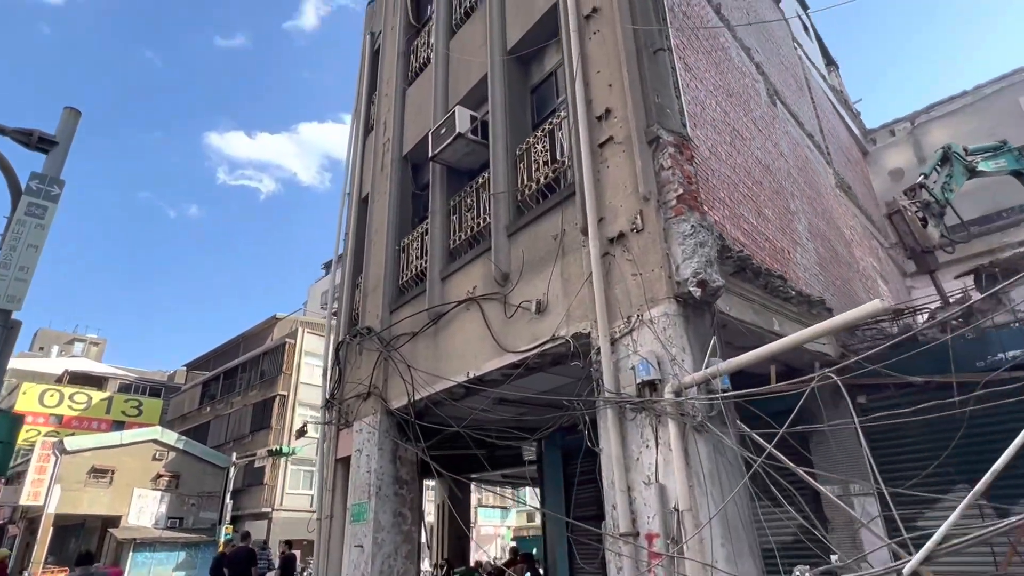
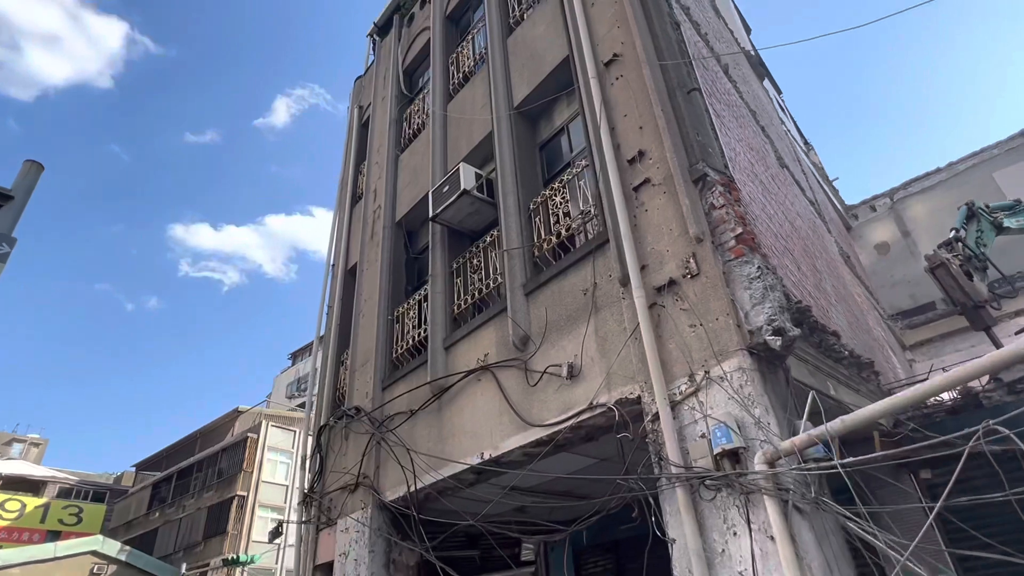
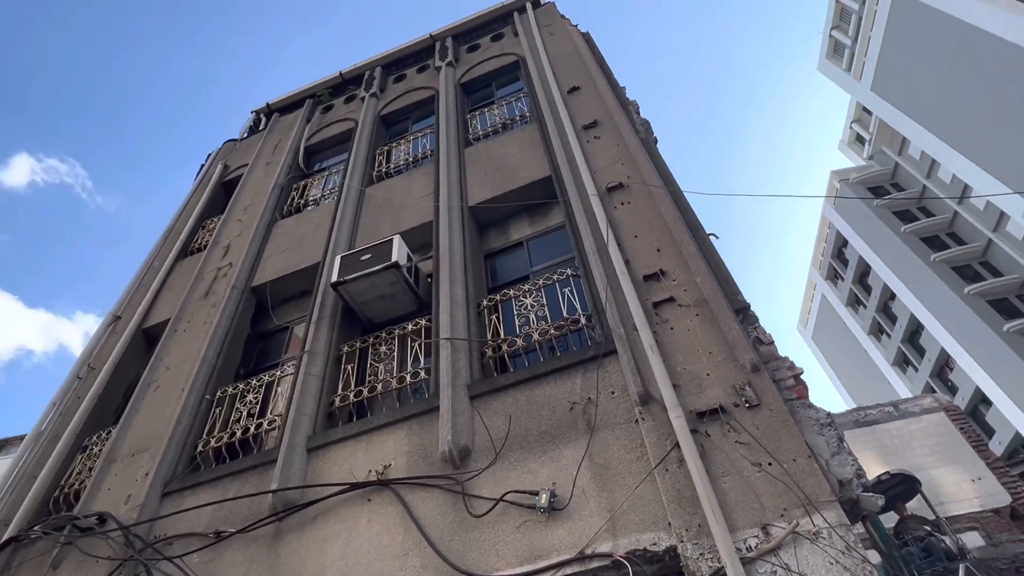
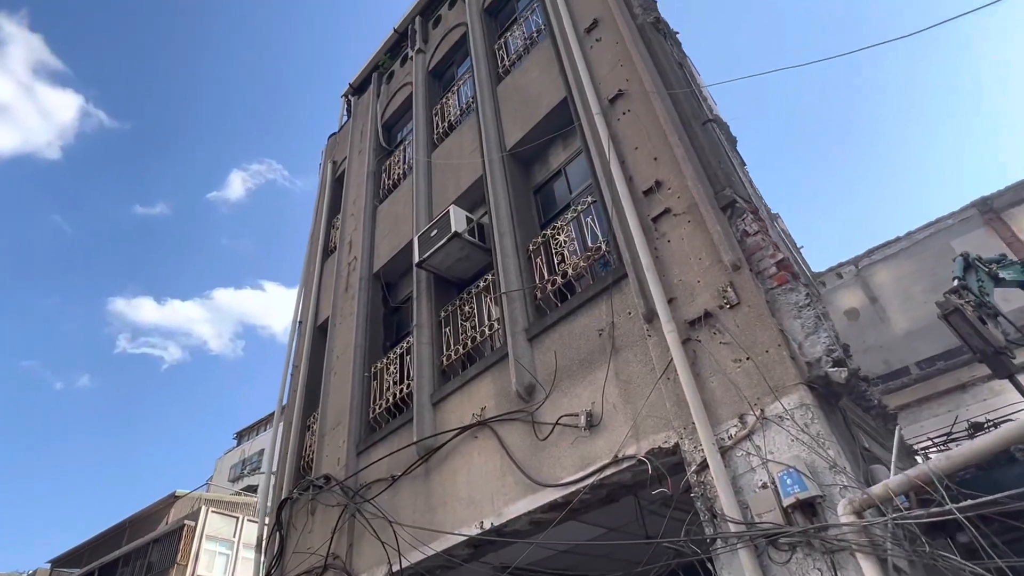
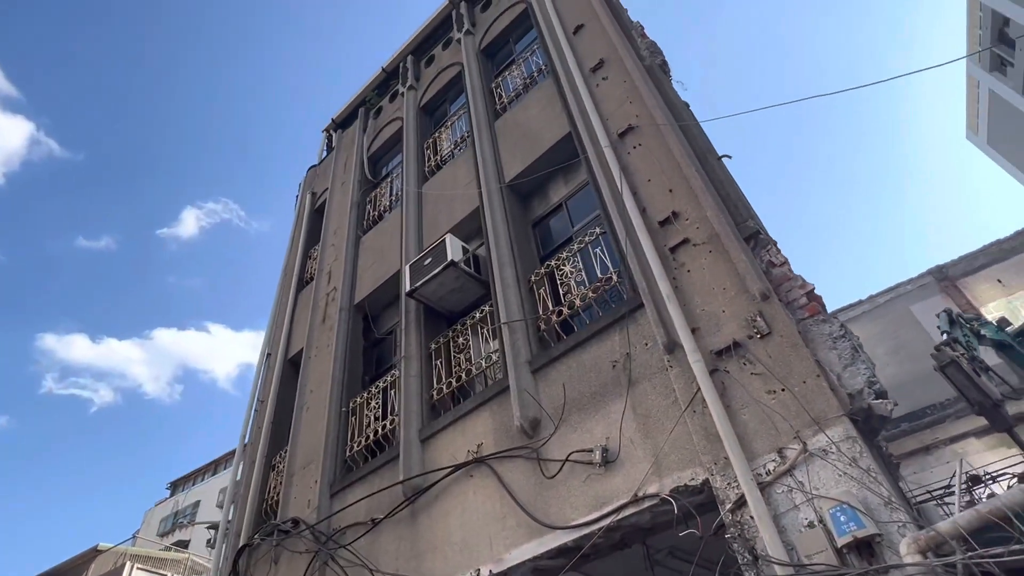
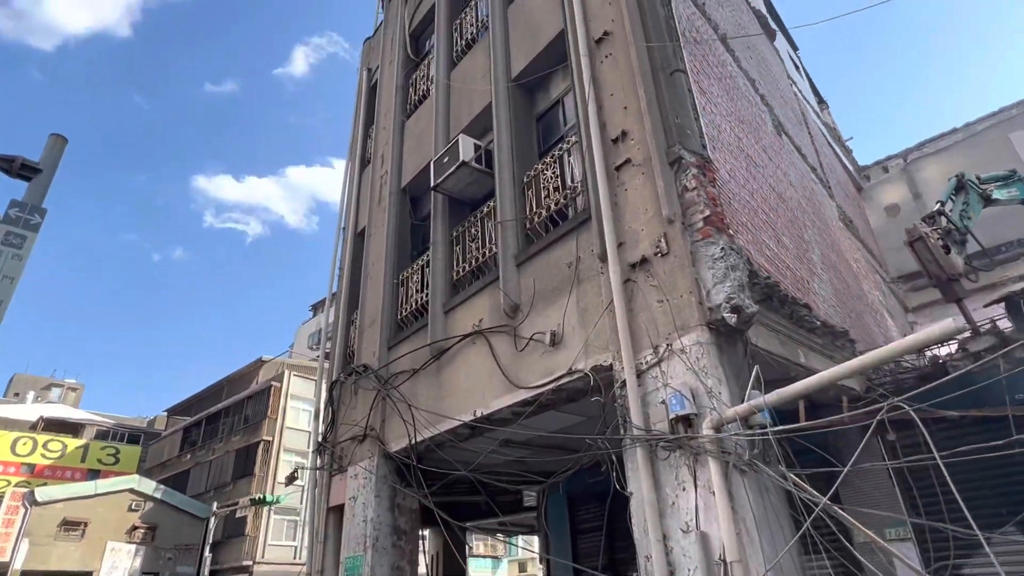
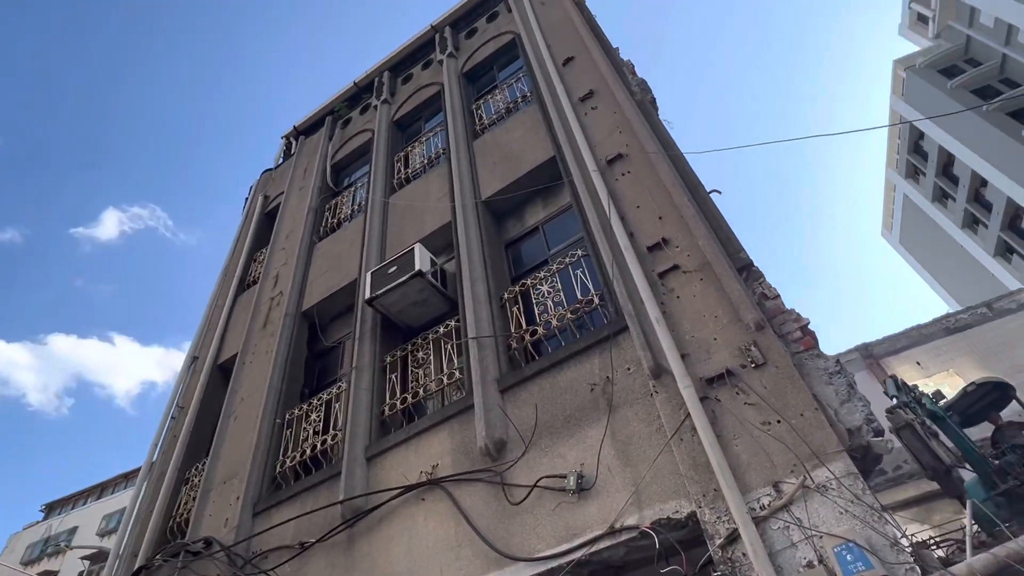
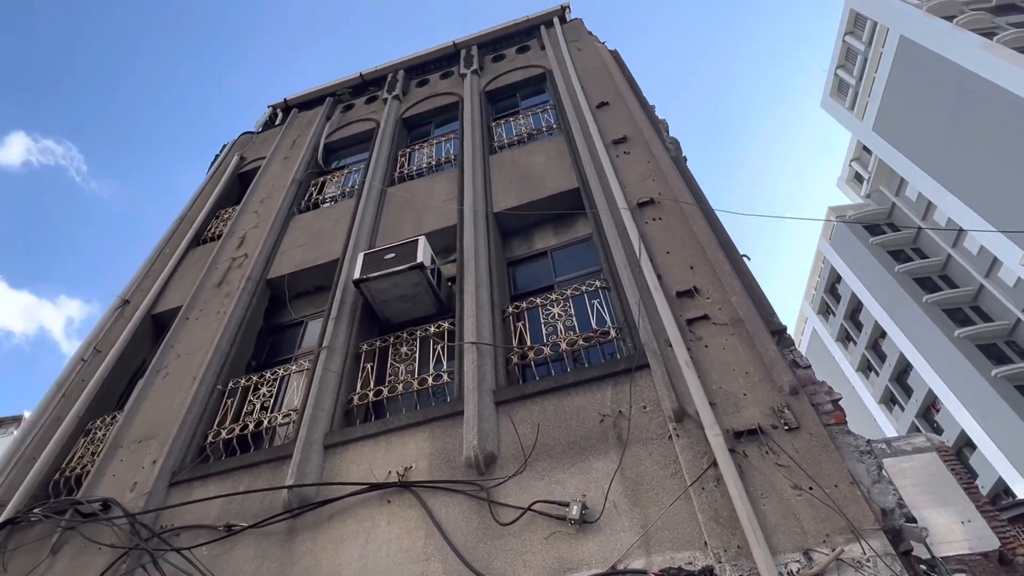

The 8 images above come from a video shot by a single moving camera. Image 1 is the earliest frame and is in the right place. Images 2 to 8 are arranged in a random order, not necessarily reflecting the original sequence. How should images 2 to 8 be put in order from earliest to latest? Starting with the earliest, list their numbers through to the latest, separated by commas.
6, 2, 4, 5, 7, 3, 8
